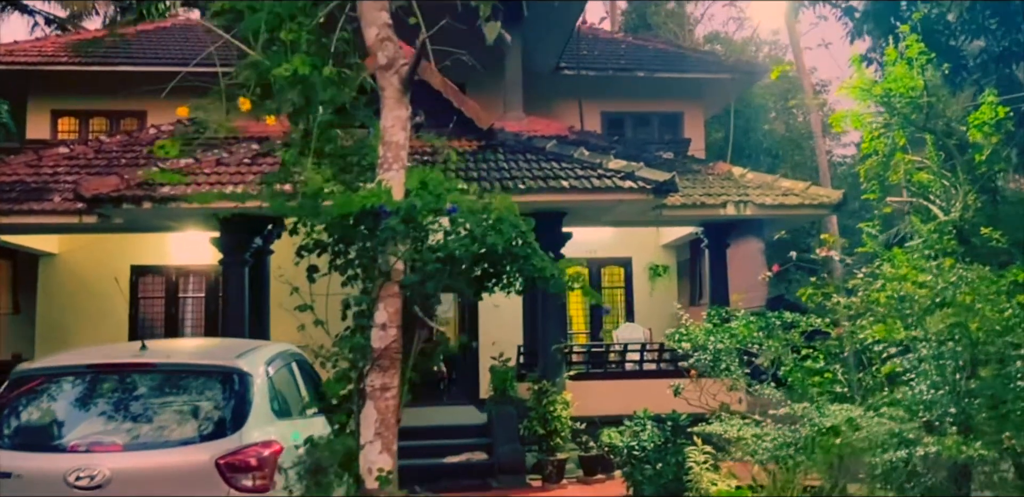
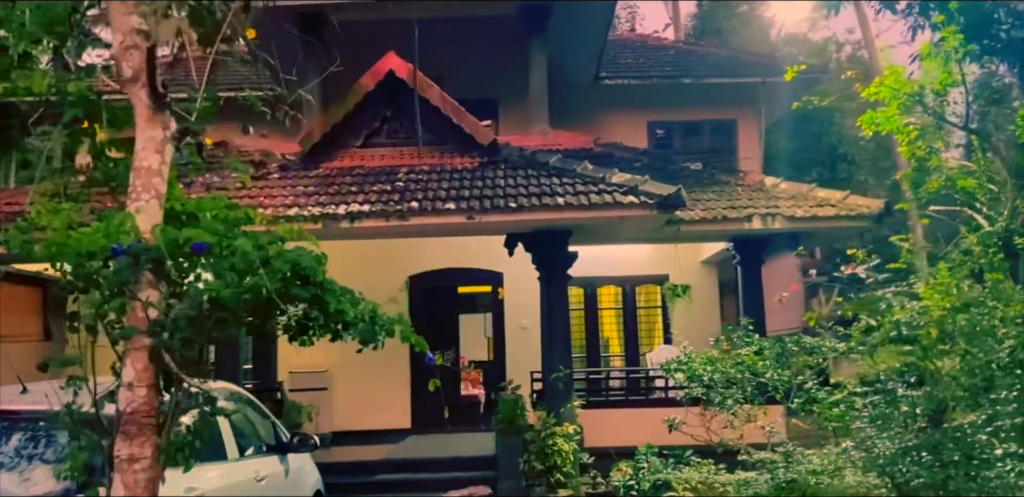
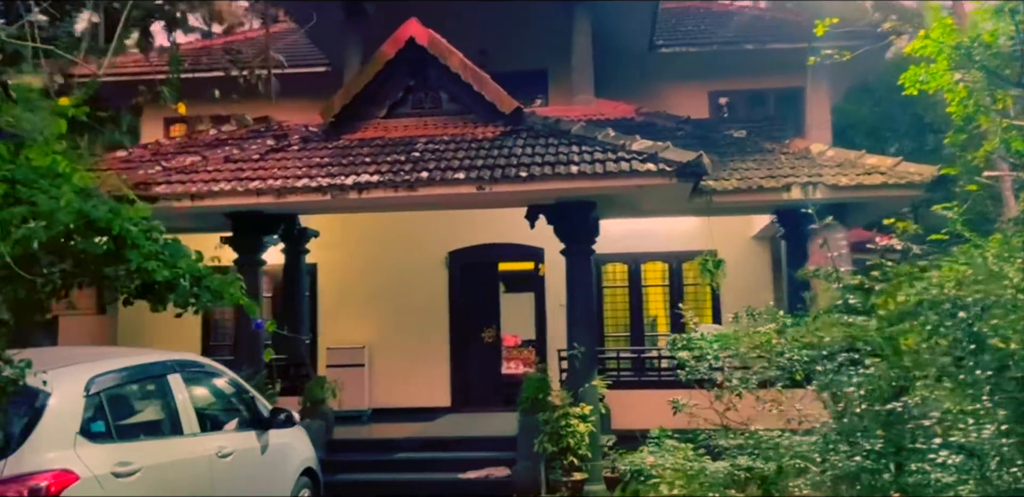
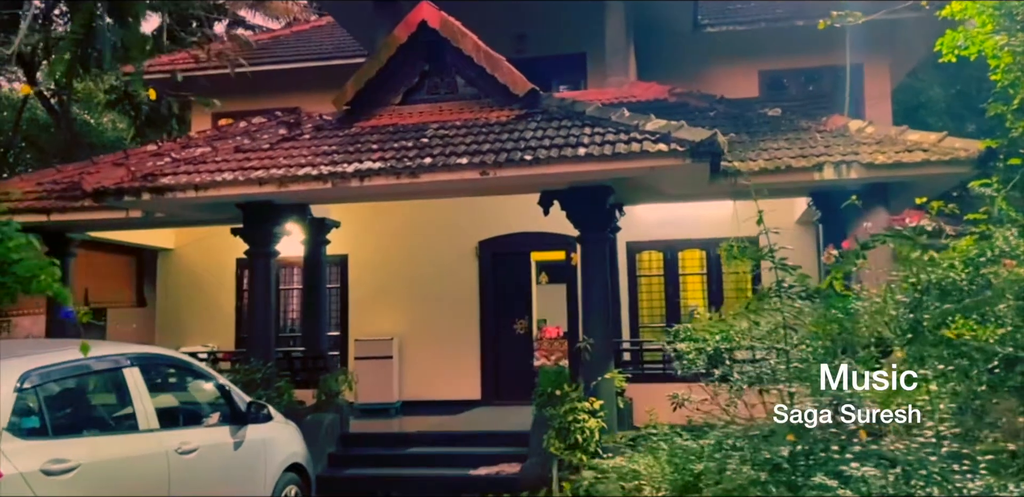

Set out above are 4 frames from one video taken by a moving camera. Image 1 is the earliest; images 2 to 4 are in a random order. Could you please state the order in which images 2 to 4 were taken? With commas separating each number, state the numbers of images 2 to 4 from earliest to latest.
2, 3, 4
